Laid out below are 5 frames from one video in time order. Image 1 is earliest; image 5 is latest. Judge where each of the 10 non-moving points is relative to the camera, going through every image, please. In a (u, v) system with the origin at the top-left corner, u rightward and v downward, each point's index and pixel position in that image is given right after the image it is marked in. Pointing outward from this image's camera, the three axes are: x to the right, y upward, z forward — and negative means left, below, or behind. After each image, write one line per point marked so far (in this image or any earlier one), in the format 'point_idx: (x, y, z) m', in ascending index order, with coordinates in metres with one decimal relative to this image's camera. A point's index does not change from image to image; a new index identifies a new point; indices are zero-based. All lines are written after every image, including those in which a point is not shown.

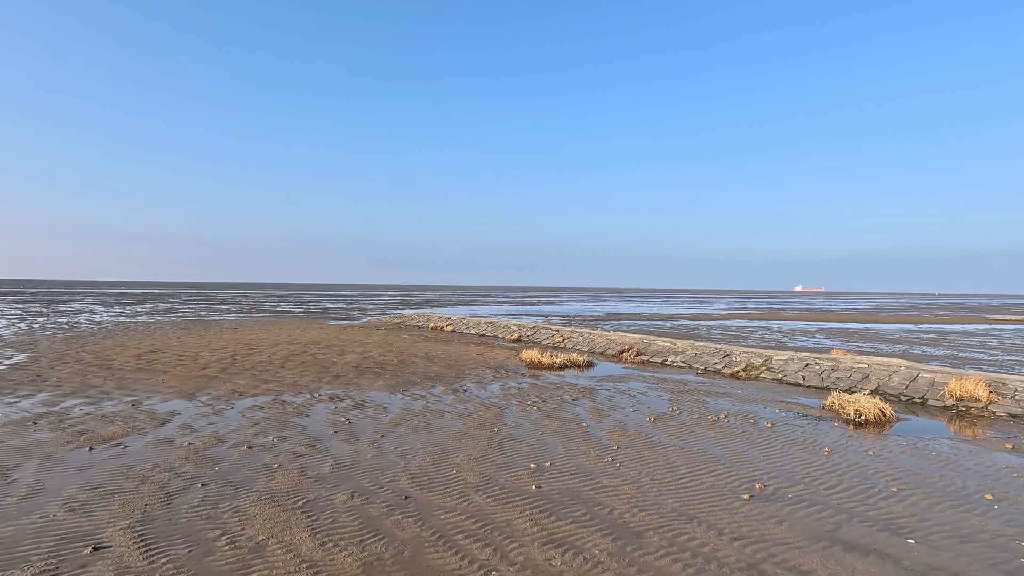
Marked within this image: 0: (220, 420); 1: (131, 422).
0: (-5.2, -2.3, +9.7) m
1: (-6.5, -2.3, +9.3) m
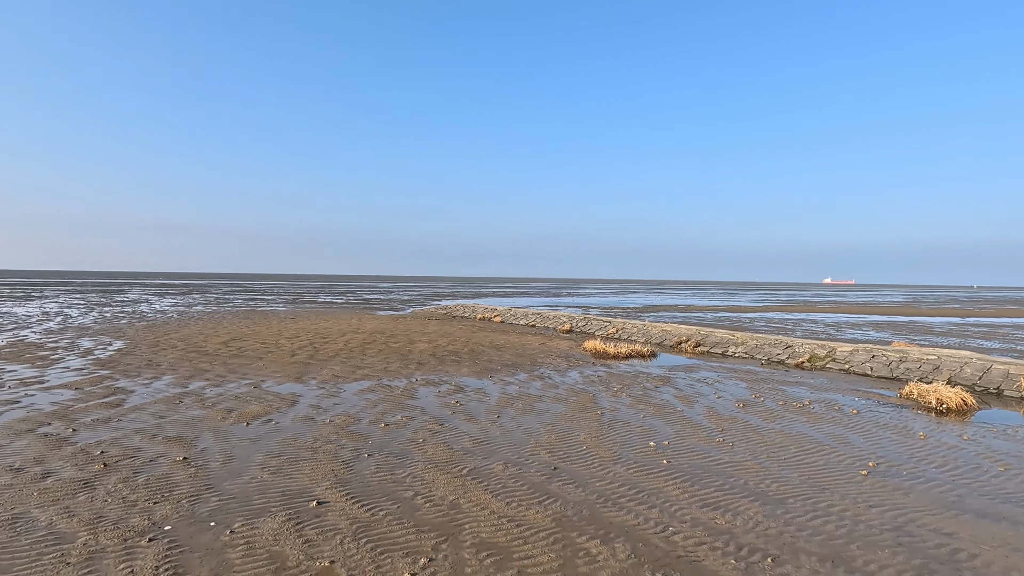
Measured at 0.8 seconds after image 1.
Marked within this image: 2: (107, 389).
0: (-3.3, -2.2, +10.6) m
1: (-4.7, -2.2, +10.3) m
2: (-8.4, -2.1, +11.2) m
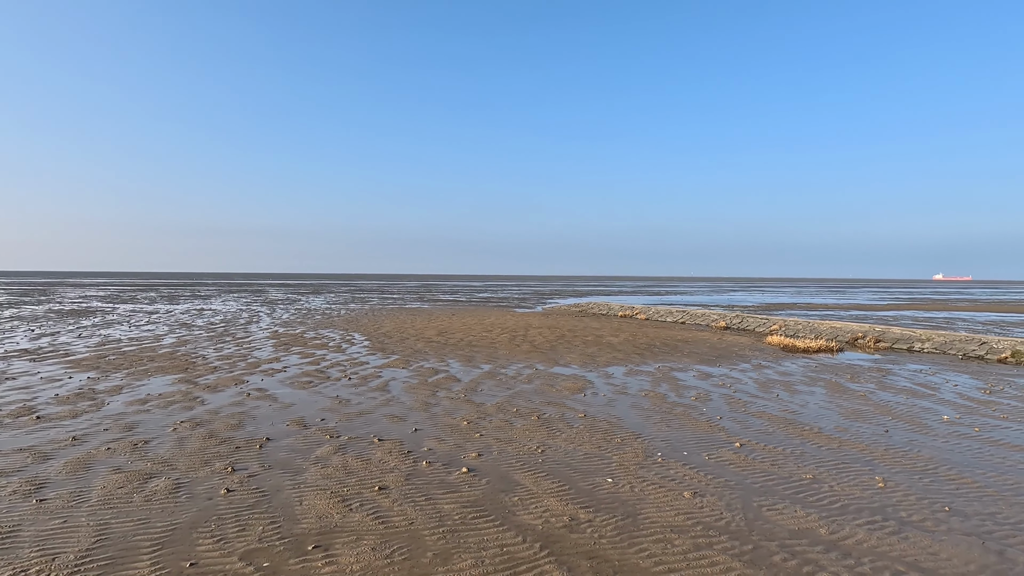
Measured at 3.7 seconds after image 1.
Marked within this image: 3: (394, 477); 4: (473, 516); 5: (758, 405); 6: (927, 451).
0: (+2.7, -2.2, +12.9) m
1: (+1.3, -2.2, +12.8) m
2: (-2.3, -2.1, +14.2) m
3: (-1.4, -2.3, +6.5) m
4: (-0.4, -2.3, +5.5) m
5: (+4.8, -2.3, +10.5) m
6: (+5.9, -2.3, +7.6) m
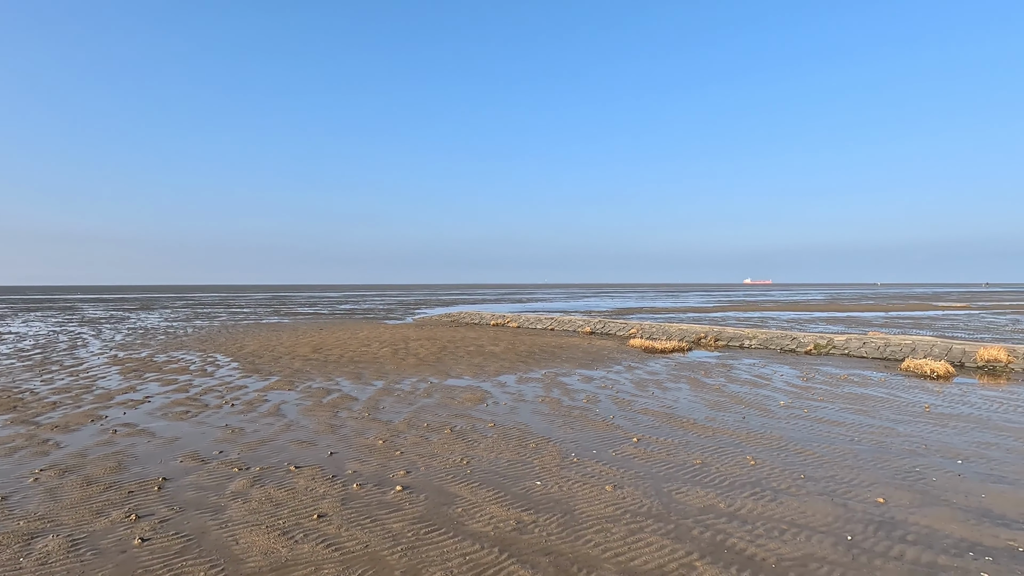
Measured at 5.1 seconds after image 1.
0: (+0.2, -2.5, +13.7) m
1: (-1.1, -2.5, +13.1) m
2: (-5.0, -2.6, +13.6) m
3: (-2.2, -2.6, +6.4) m
4: (-0.9, -2.6, +5.6) m
5: (+2.8, -2.5, +11.9) m
6: (+4.6, -2.5, +9.3) m
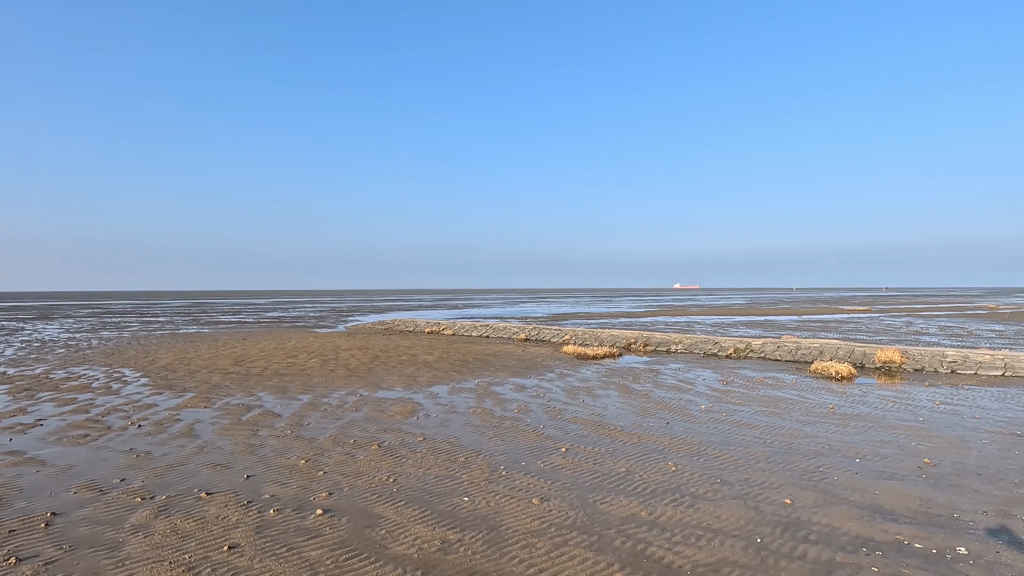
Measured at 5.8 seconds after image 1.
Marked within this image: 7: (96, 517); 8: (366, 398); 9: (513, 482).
0: (-1.5, -2.8, +13.5) m
1: (-2.8, -2.8, +12.9) m
2: (-6.6, -2.8, +12.9) m
3: (-3.0, -2.7, +6.0) m
4: (-1.7, -2.7, +5.4) m
5: (+1.3, -2.8, +12.1) m
6: (+3.3, -2.7, +9.7) m
7: (-5.1, -2.8, +6.5) m
8: (-3.7, -2.8, +13.6) m
9: (0.0, -2.7, +7.5) m
